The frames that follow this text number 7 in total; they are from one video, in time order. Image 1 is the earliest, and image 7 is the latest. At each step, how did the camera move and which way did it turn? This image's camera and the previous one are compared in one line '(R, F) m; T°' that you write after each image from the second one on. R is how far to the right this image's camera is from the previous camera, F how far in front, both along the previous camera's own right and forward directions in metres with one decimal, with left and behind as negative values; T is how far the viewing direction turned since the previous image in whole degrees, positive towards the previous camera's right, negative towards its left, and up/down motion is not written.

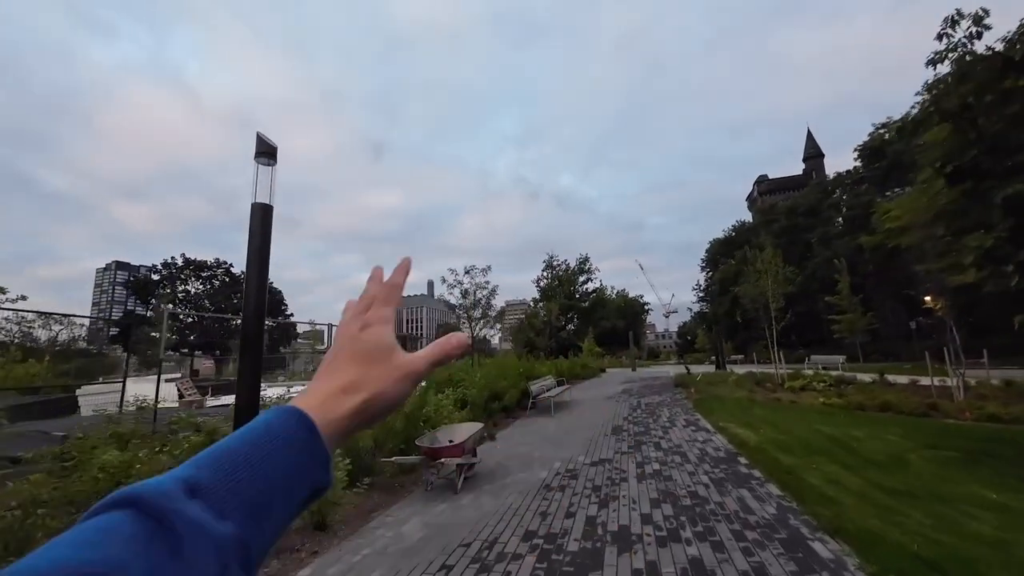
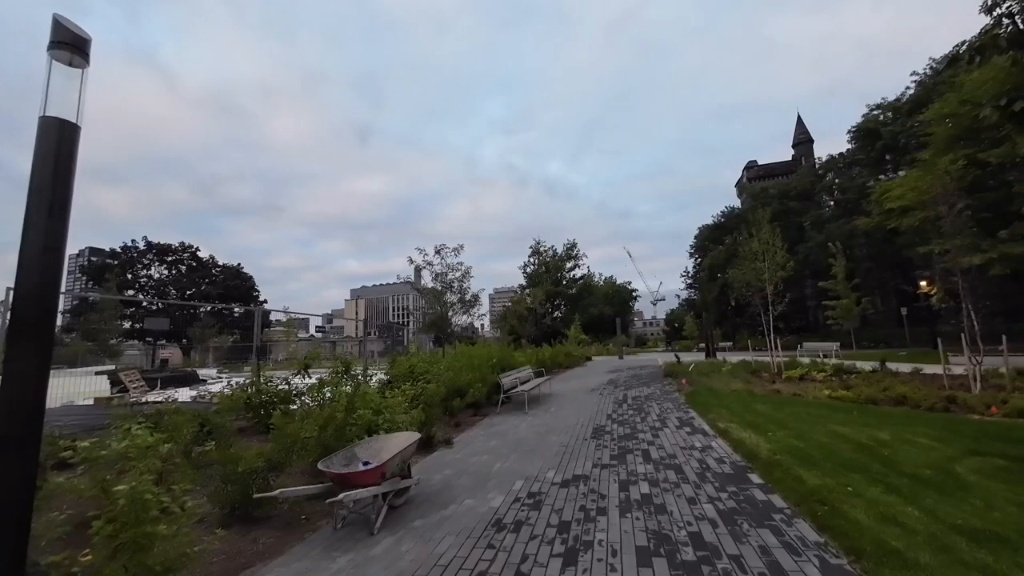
(+0.5, +1.5) m; +1°
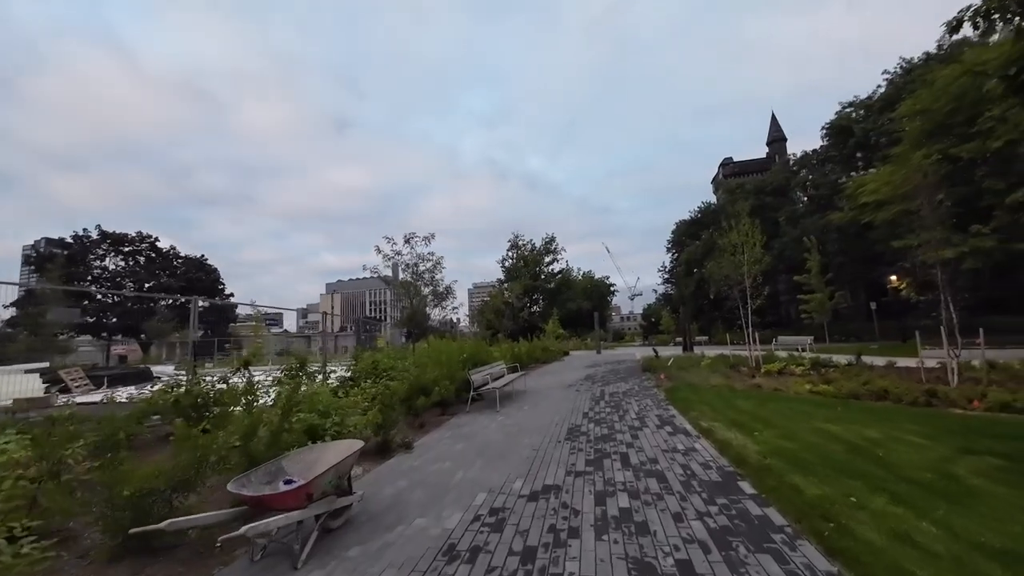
(+0.2, +0.7) m; +3°
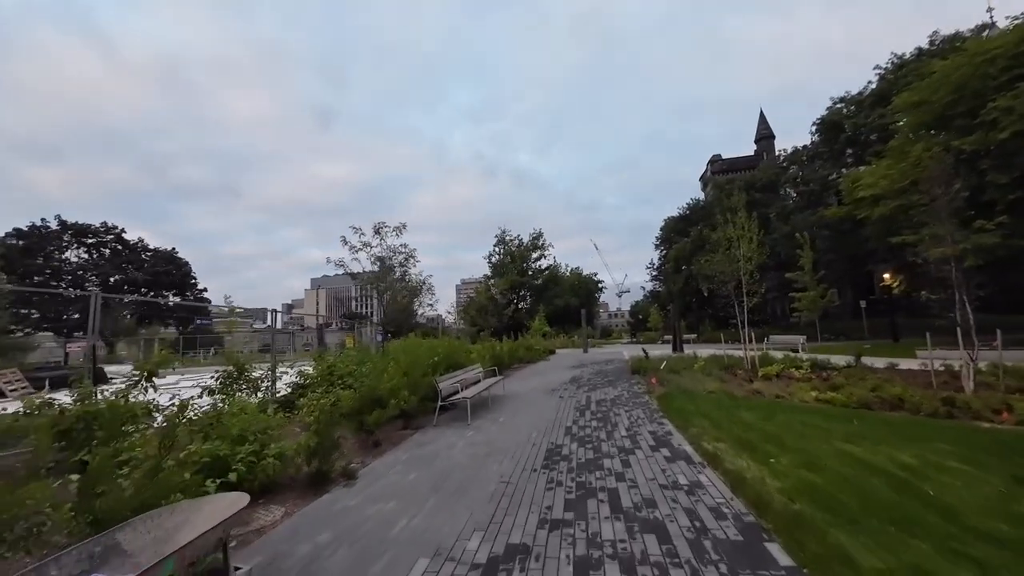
(+0.3, +1.1) m; +2°
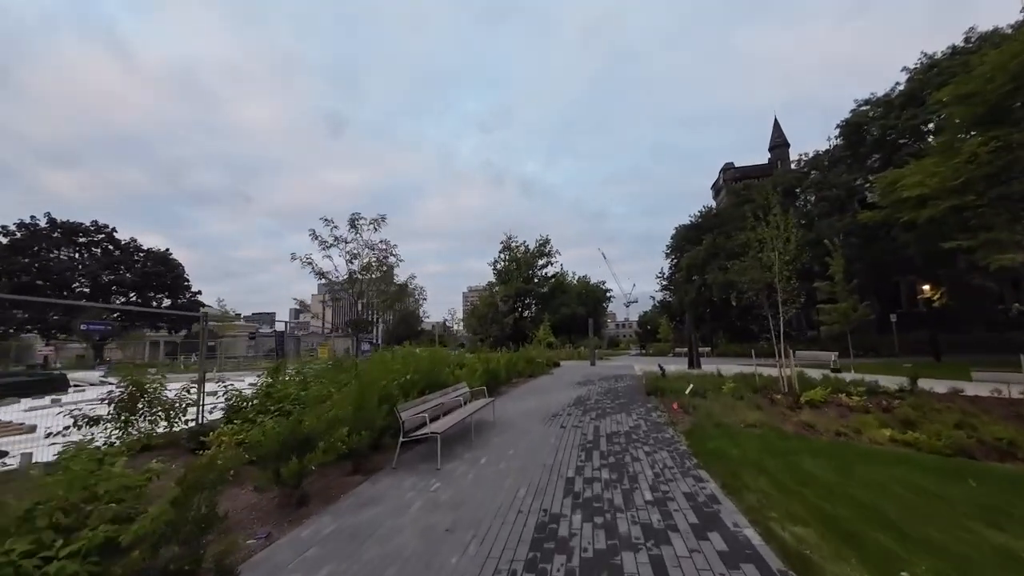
(+0.3, +1.9) m; -1°
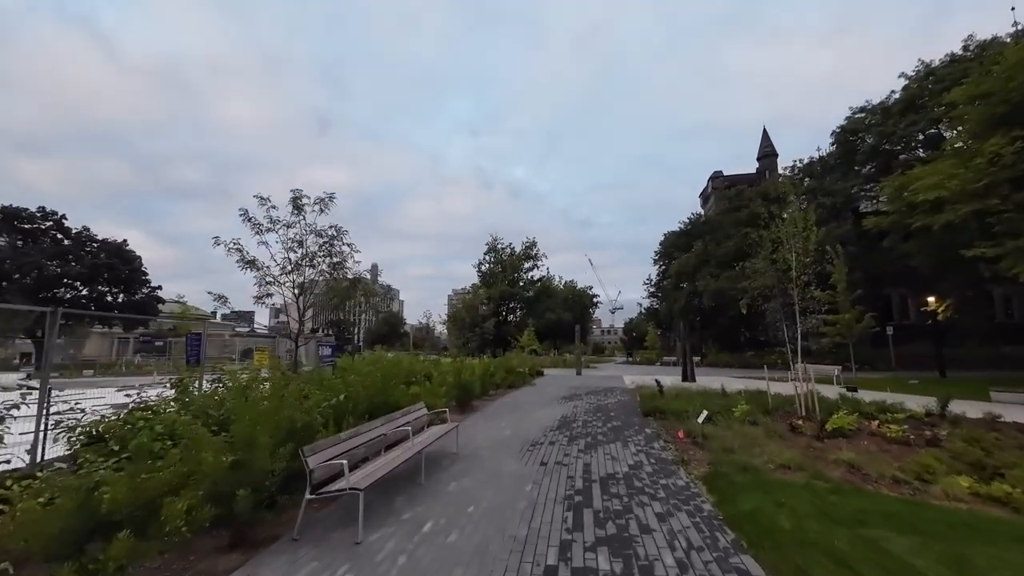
(+0.2, +1.8) m; +2°
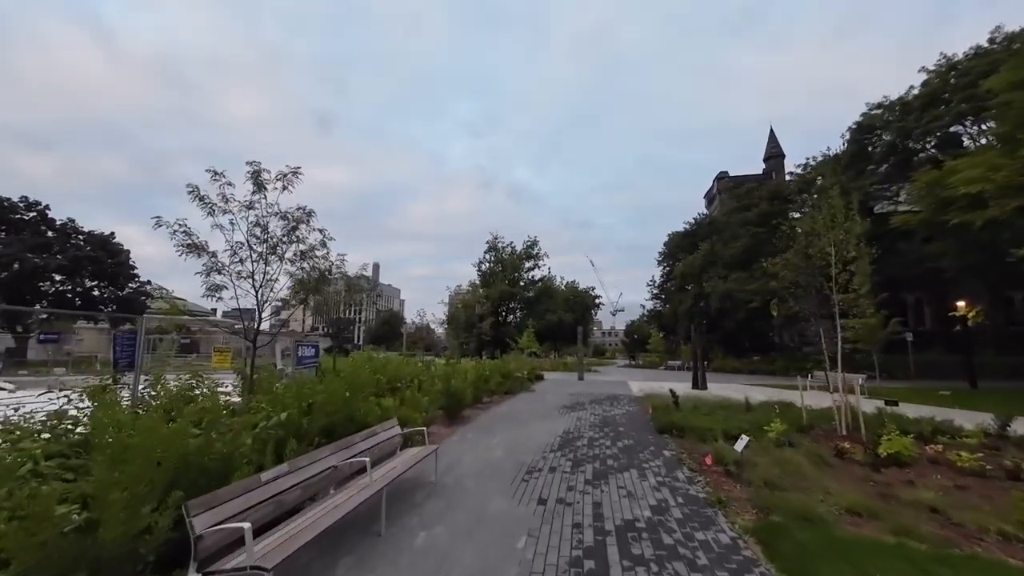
(+0.1, +1.4) m; 0°
